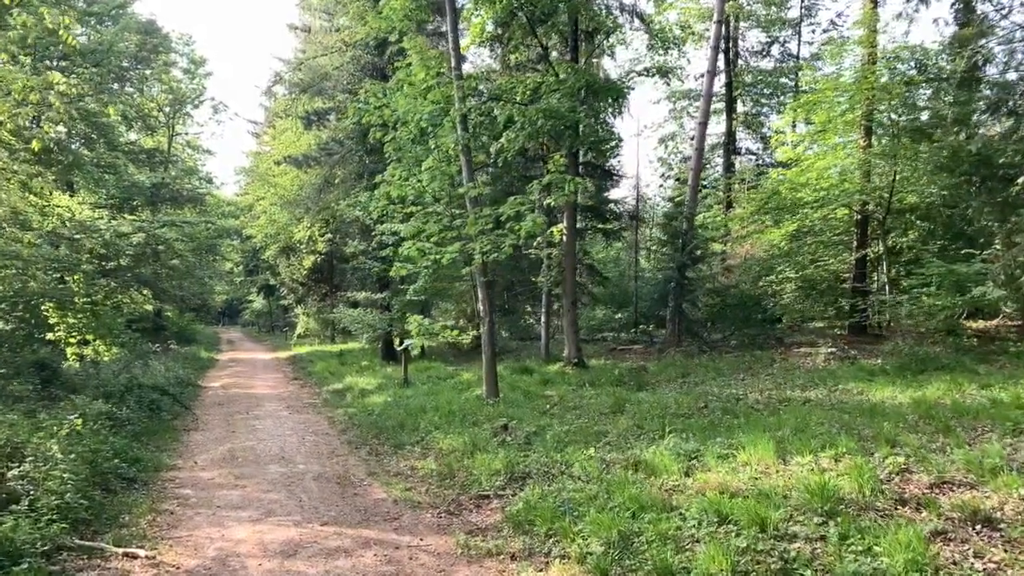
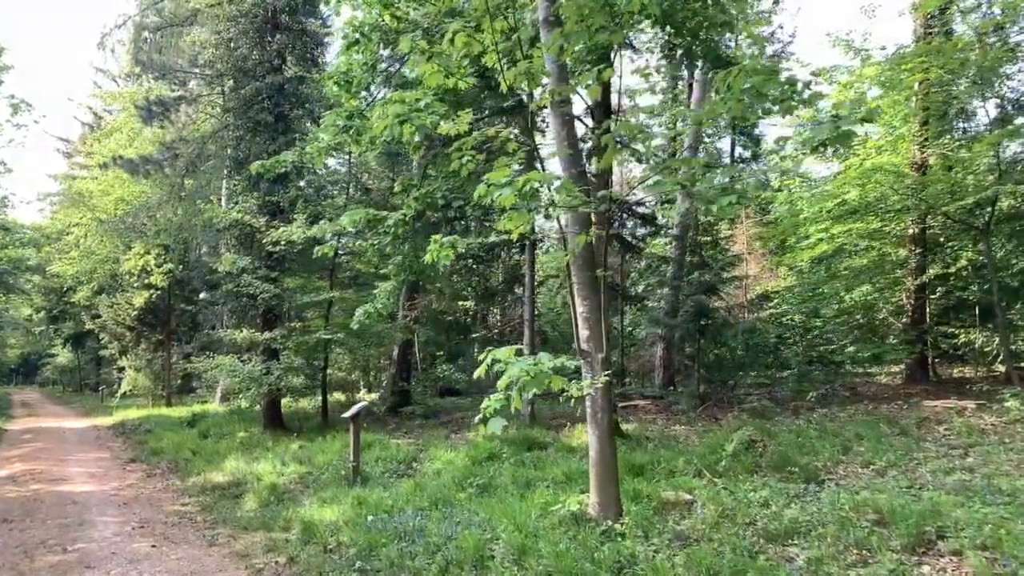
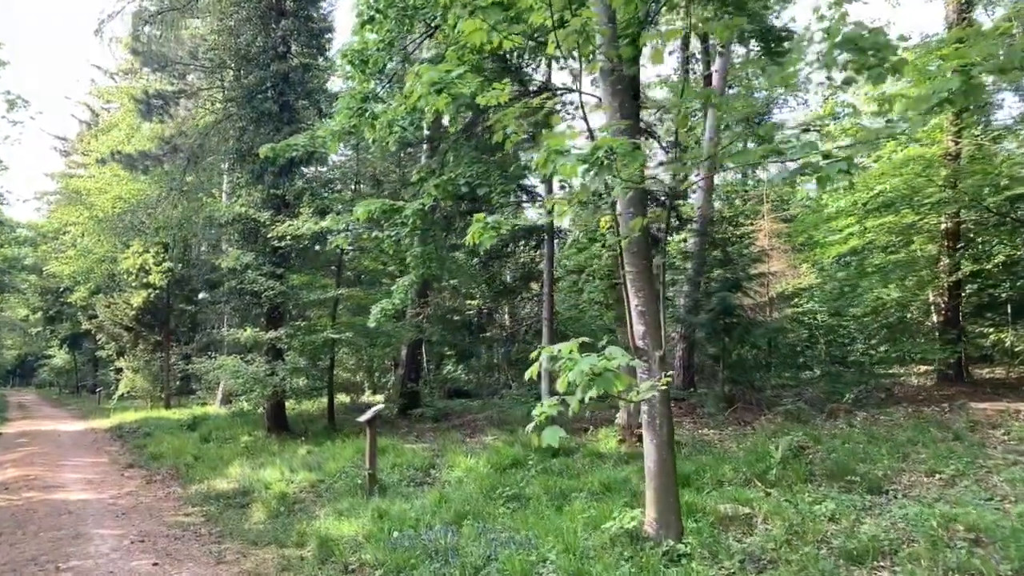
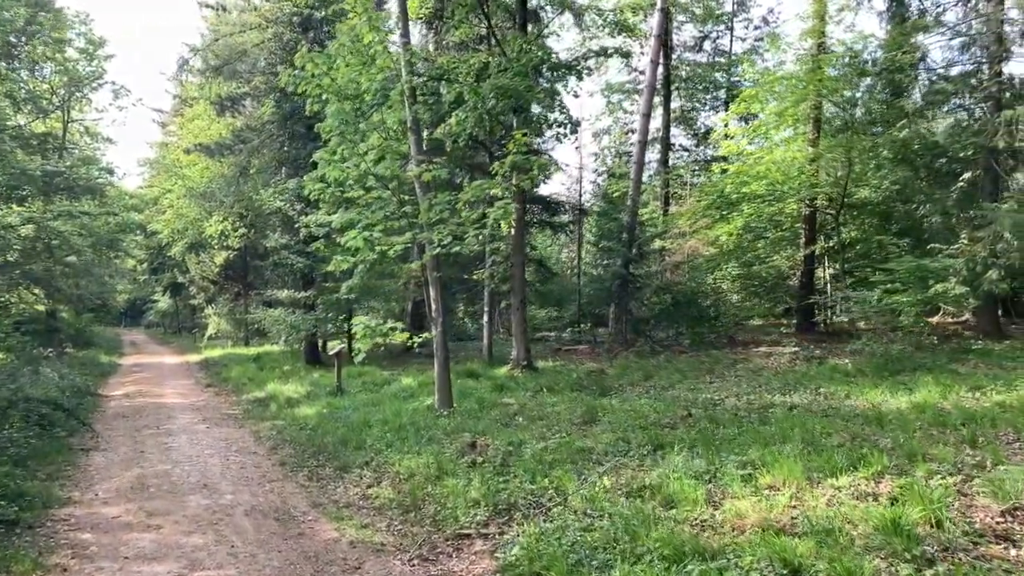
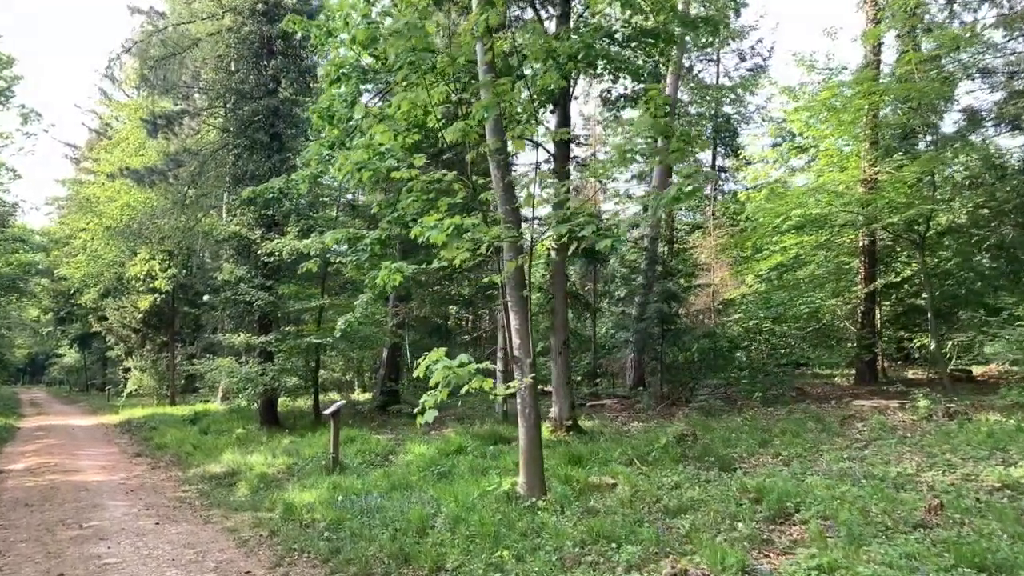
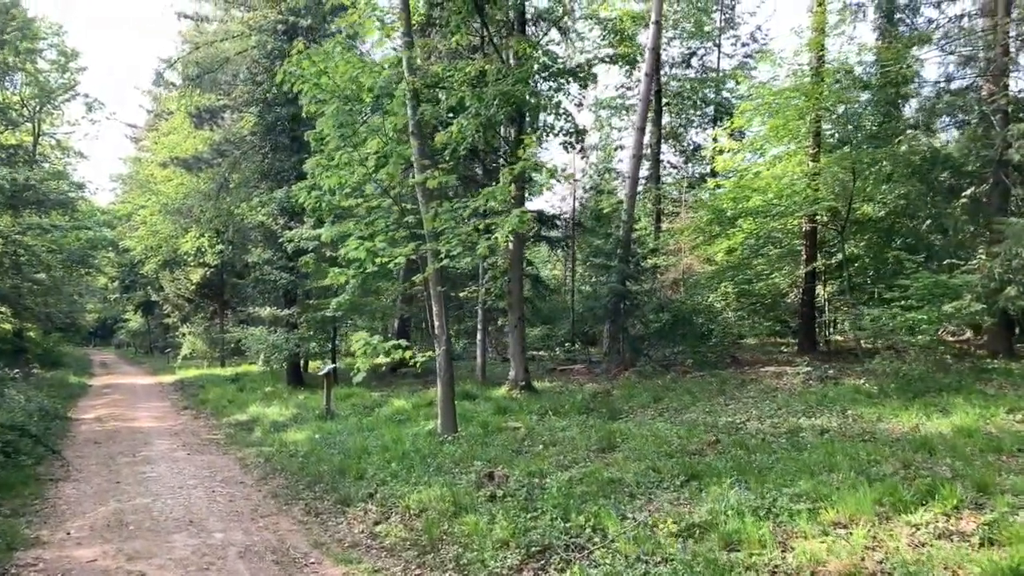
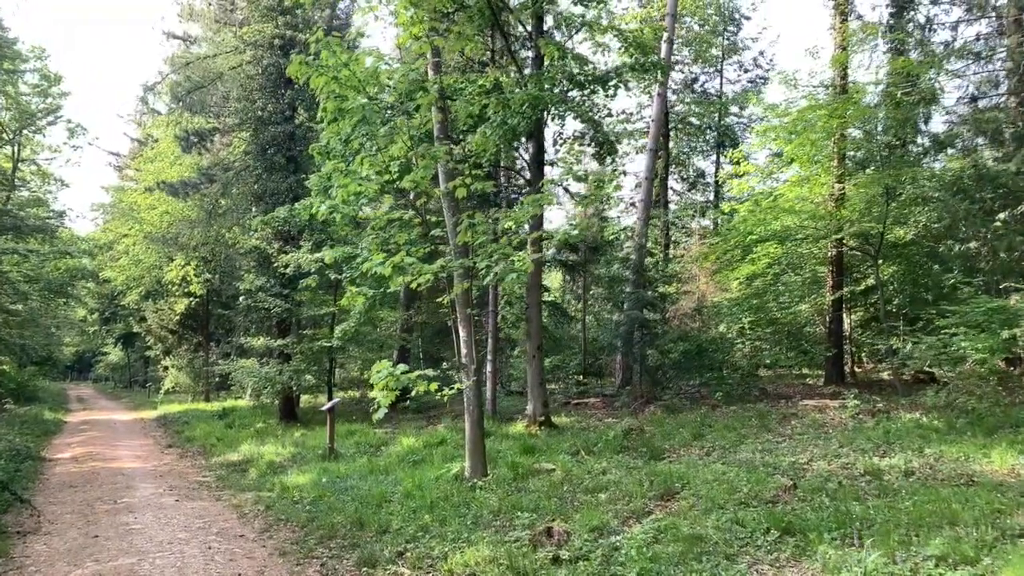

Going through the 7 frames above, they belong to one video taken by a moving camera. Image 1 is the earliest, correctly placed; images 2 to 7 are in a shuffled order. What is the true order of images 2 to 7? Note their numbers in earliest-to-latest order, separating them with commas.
4, 6, 7, 5, 2, 3
